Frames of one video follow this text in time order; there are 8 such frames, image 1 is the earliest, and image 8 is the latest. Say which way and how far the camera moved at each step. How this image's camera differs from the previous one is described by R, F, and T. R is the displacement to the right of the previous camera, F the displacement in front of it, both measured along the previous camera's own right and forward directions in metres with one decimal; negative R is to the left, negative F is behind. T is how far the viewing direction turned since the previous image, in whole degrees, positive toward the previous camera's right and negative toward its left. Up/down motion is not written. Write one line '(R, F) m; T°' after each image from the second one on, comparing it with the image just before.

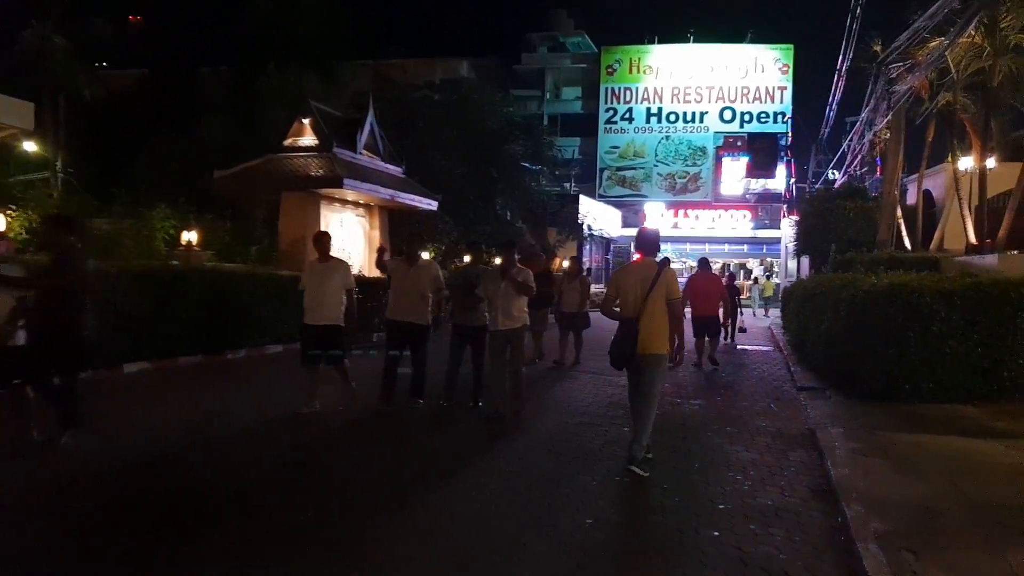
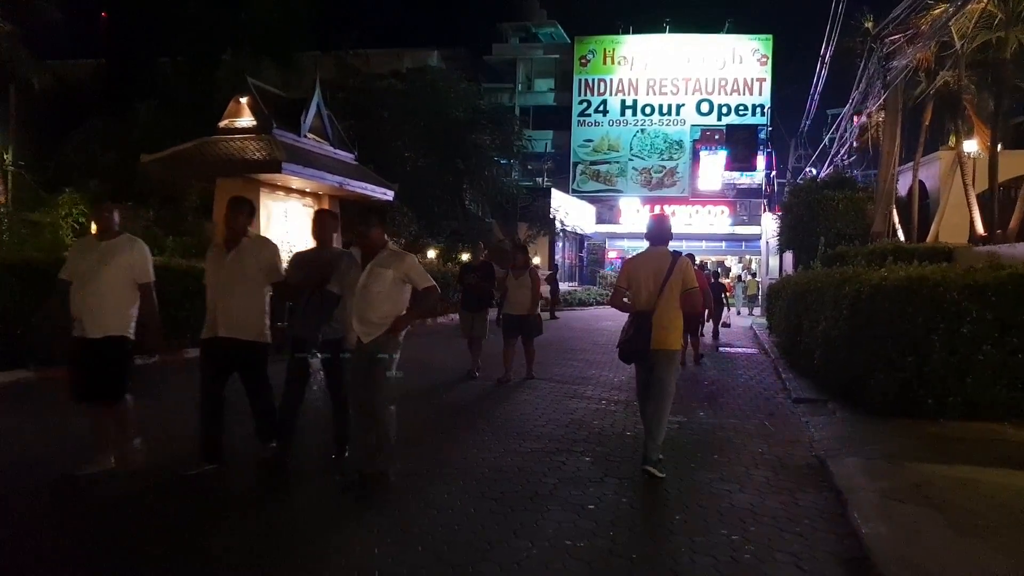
(+0.4, +1.8) m; +2°
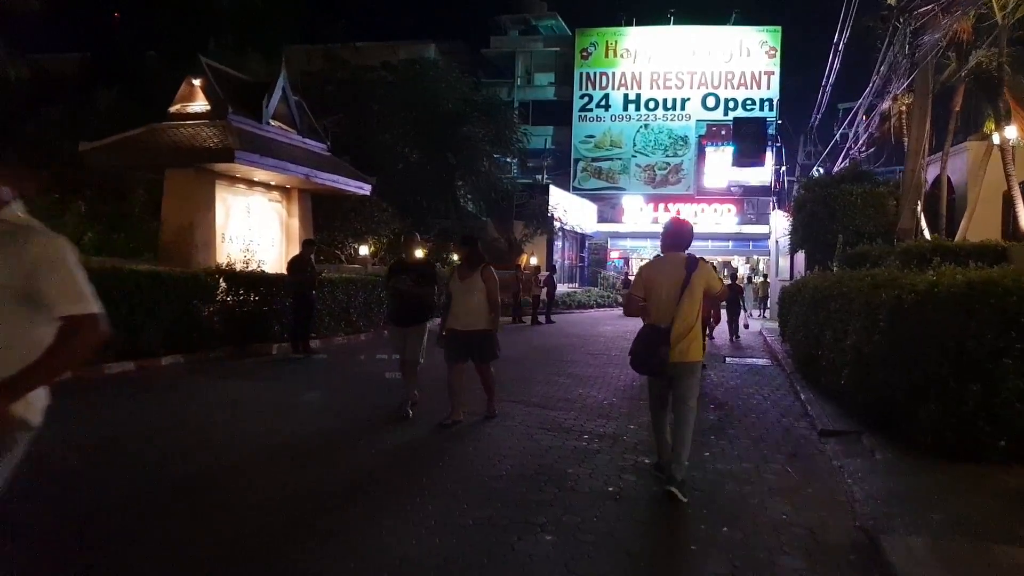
(+0.4, +1.8) m; 0°
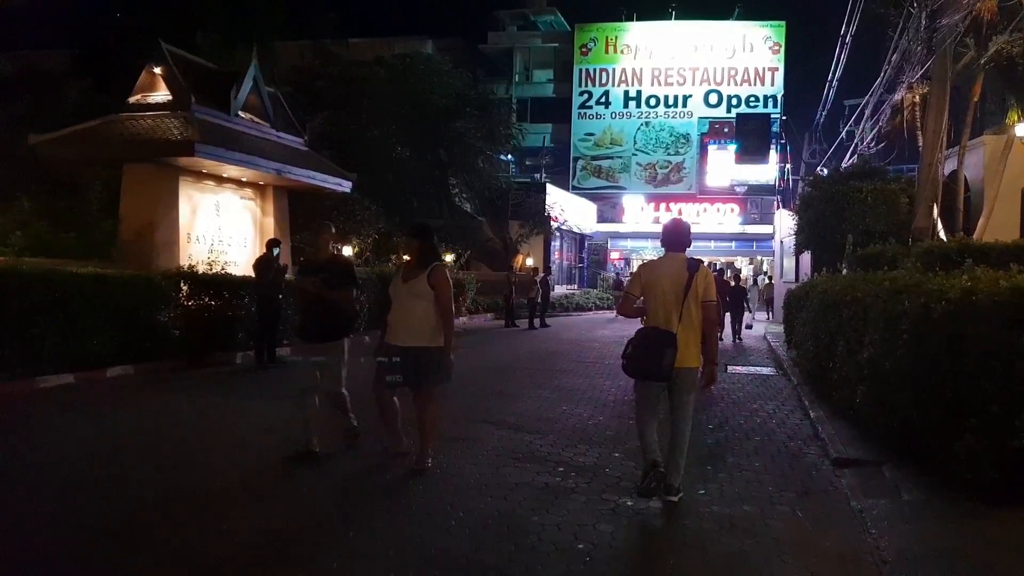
(+0.3, +1.1) m; 0°
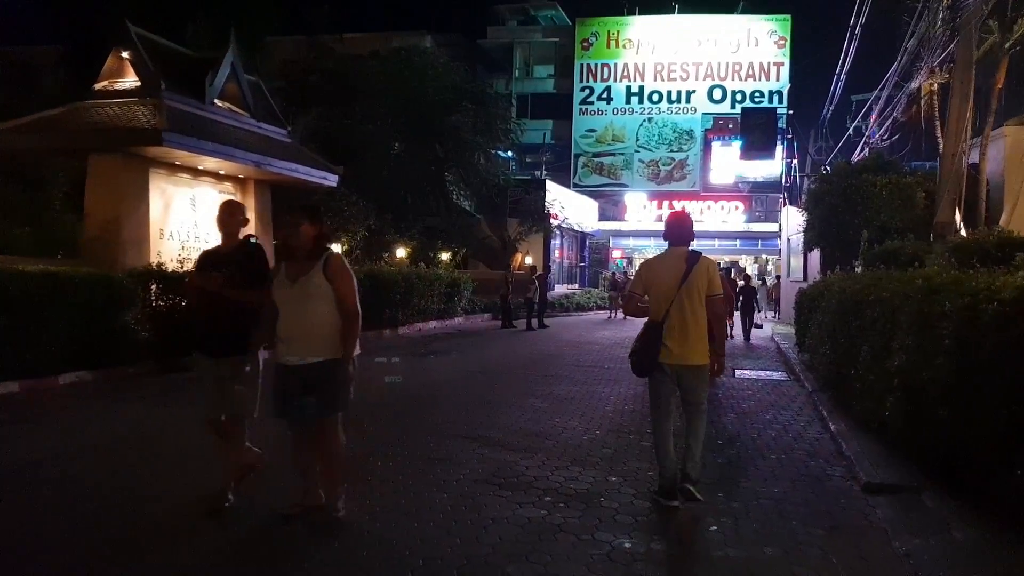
(+0.2, +1.0) m; 0°
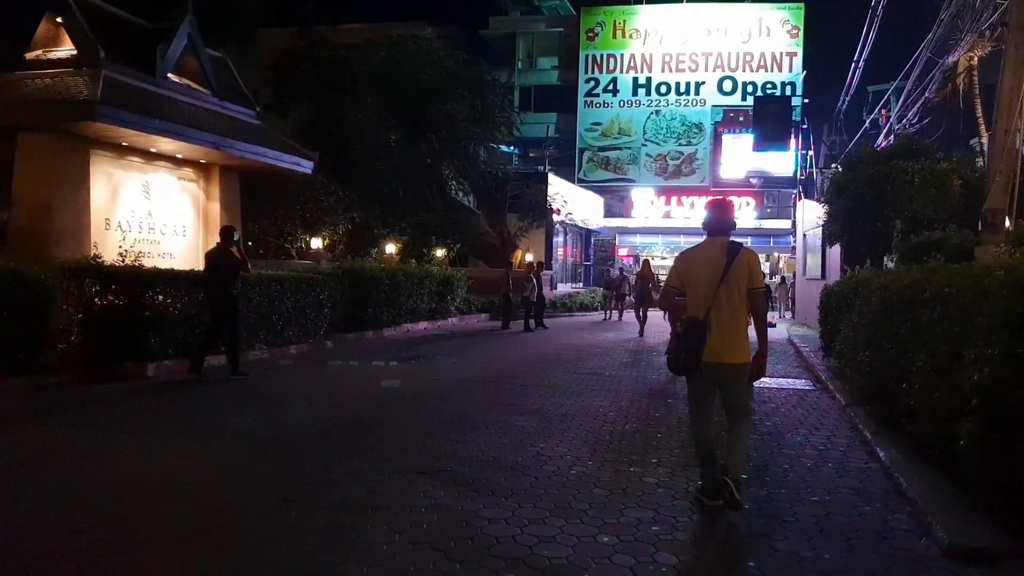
(+0.3, +1.6) m; -1°
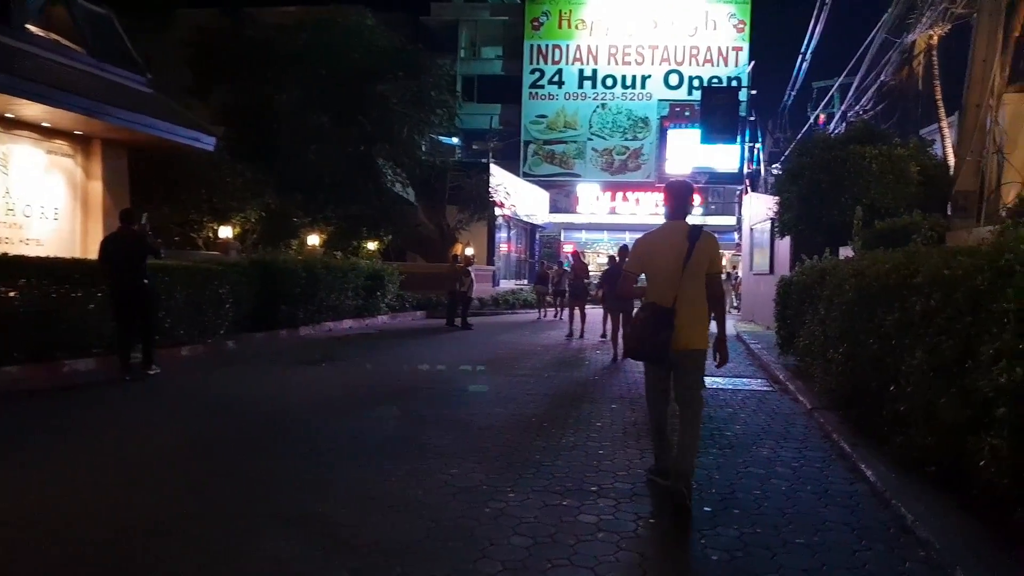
(+0.3, +1.5) m; +4°
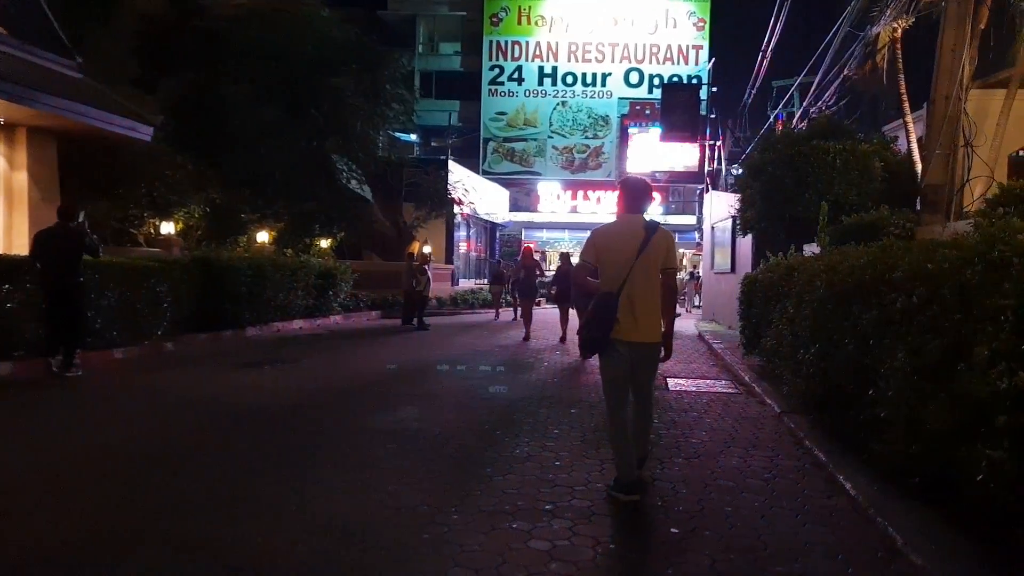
(+0.1, +0.6) m; +3°
